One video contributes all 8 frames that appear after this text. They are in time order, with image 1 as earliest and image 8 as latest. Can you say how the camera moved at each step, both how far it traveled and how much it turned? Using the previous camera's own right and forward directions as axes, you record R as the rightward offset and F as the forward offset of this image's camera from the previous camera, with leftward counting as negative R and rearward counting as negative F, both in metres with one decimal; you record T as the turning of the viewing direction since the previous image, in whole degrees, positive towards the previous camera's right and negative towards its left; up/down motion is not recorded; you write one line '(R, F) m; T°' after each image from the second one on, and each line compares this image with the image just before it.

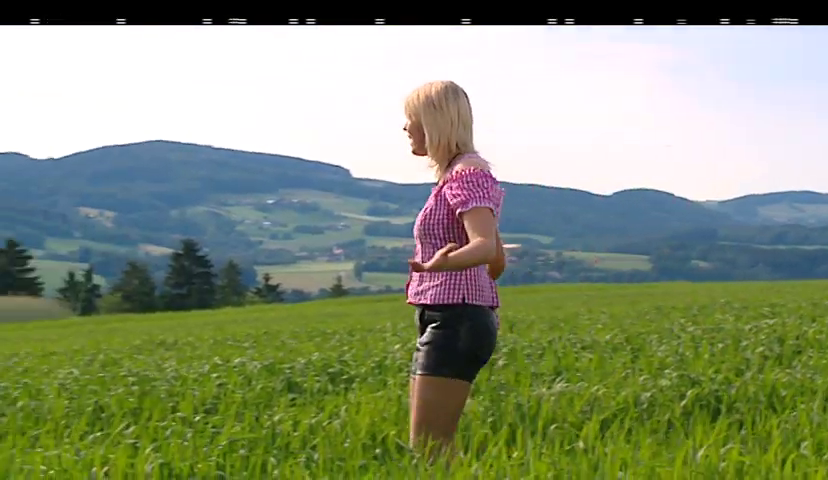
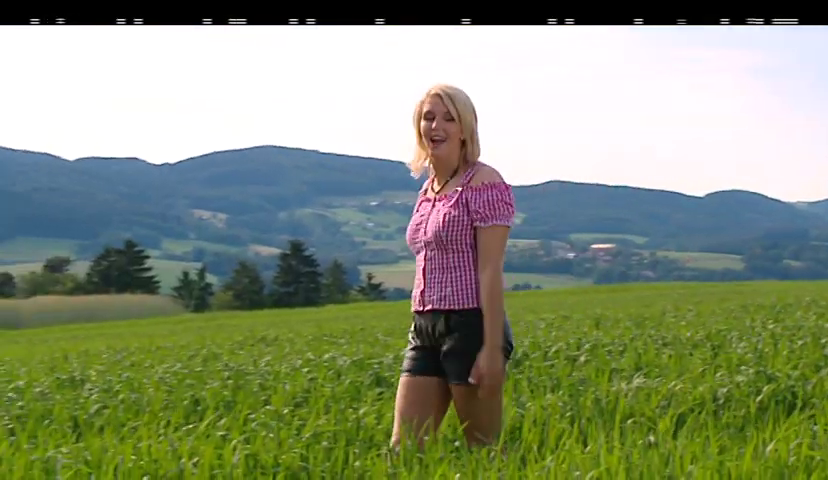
(+0.4, -0.2) m; -7°
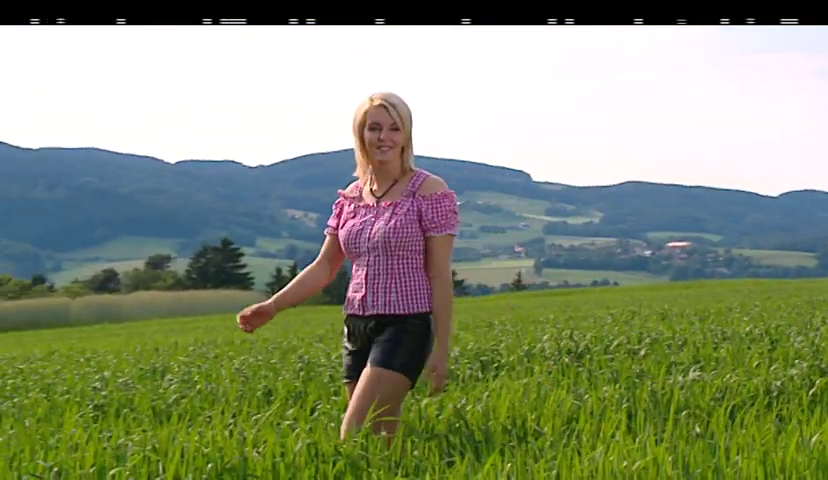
(+0.5, -0.3) m; -7°
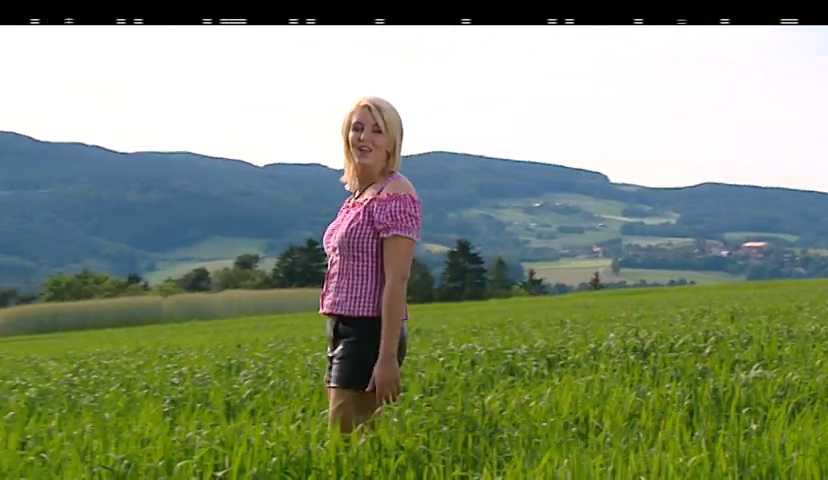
(+0.3, -0.3) m; -6°
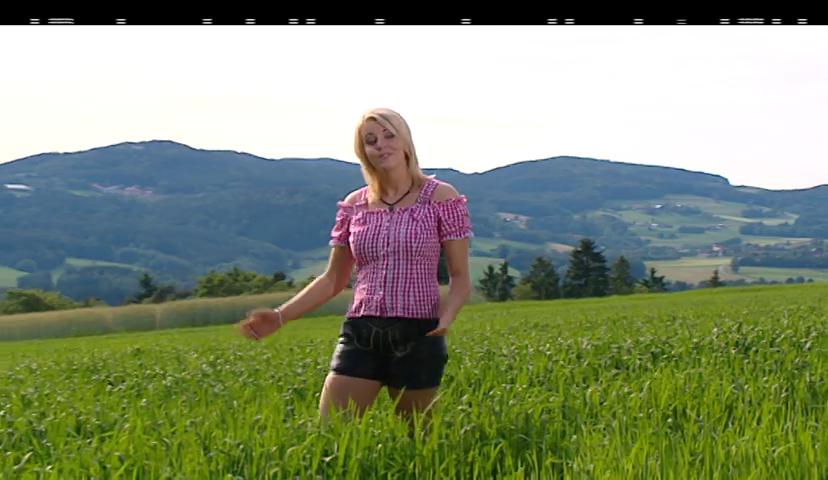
(+0.4, -0.8) m; -9°
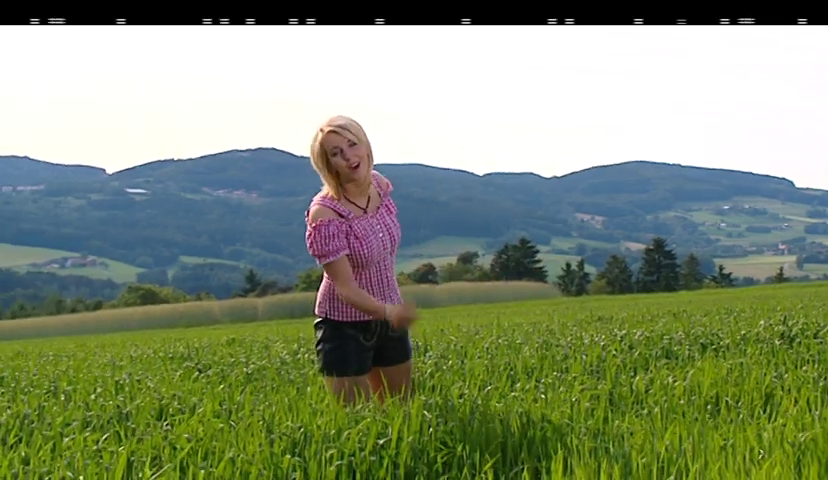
(+0.4, -1.2) m; -6°
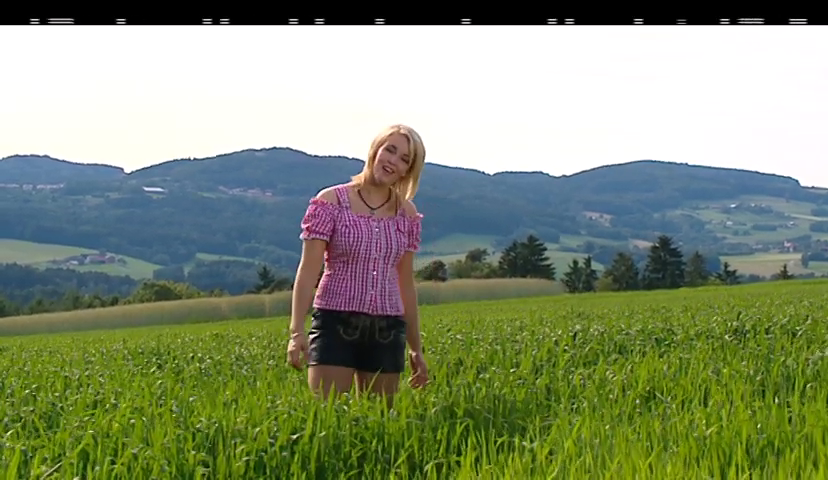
(+1.0, -0.1) m; -4°
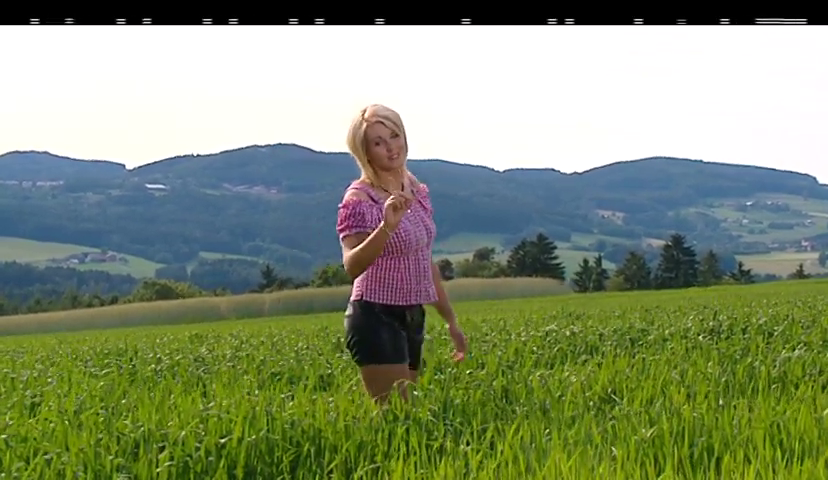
(+0.6, +0.5) m; -2°
